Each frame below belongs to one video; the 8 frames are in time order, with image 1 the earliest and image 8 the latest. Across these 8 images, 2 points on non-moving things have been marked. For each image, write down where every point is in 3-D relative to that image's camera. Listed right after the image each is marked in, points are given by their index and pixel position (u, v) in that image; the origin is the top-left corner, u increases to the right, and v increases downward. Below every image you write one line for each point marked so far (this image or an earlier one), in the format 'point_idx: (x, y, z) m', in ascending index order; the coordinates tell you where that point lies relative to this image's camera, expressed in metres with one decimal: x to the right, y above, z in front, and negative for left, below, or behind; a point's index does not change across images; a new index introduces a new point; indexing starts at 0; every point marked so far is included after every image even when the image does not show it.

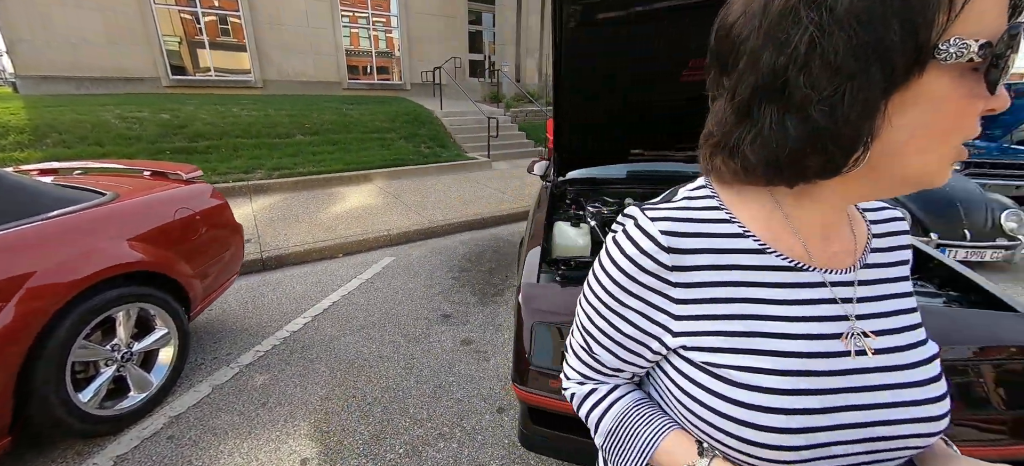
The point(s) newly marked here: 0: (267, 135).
0: (-4.8, +1.9, +8.2) m
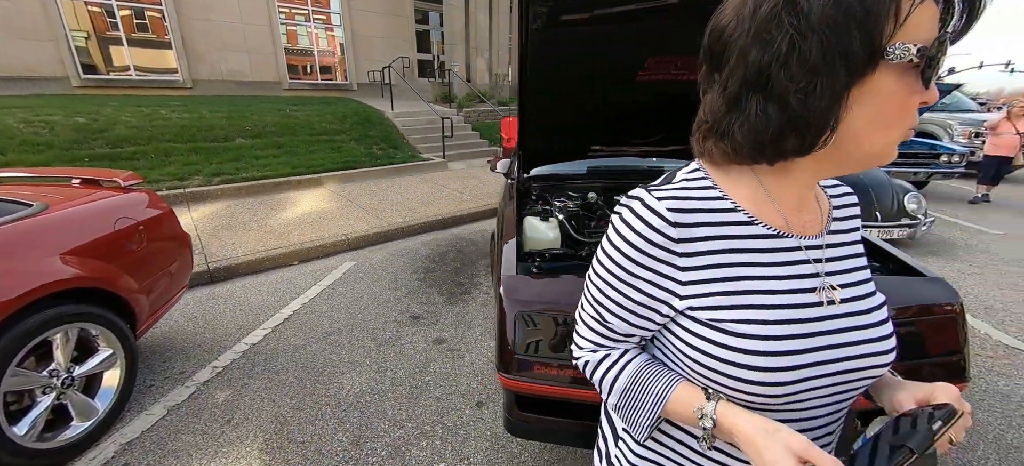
0: (-5.6, +1.7, +7.7) m
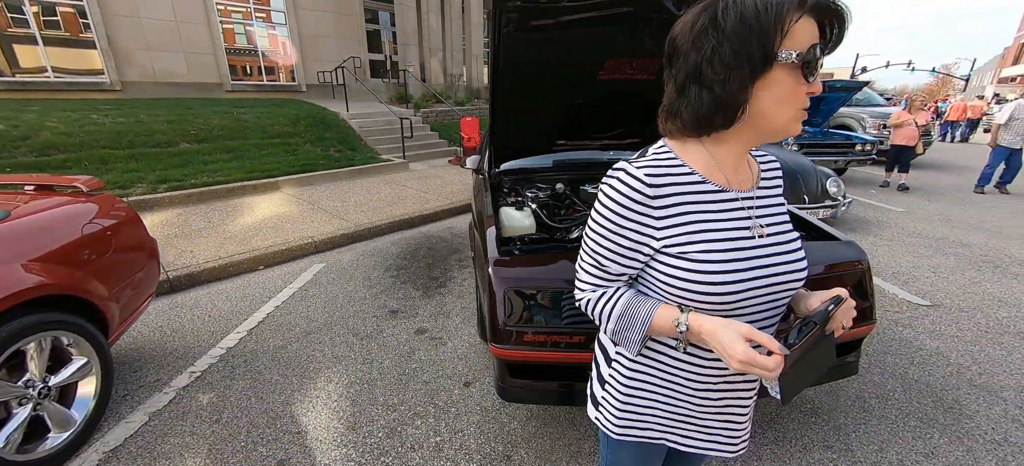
0: (-6.3, +1.5, +7.3) m
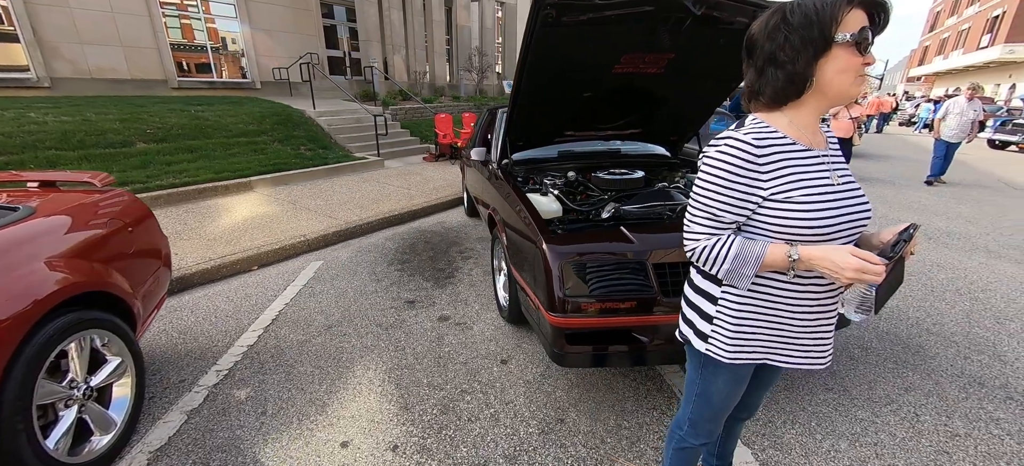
0: (-6.7, +1.4, +6.8) m
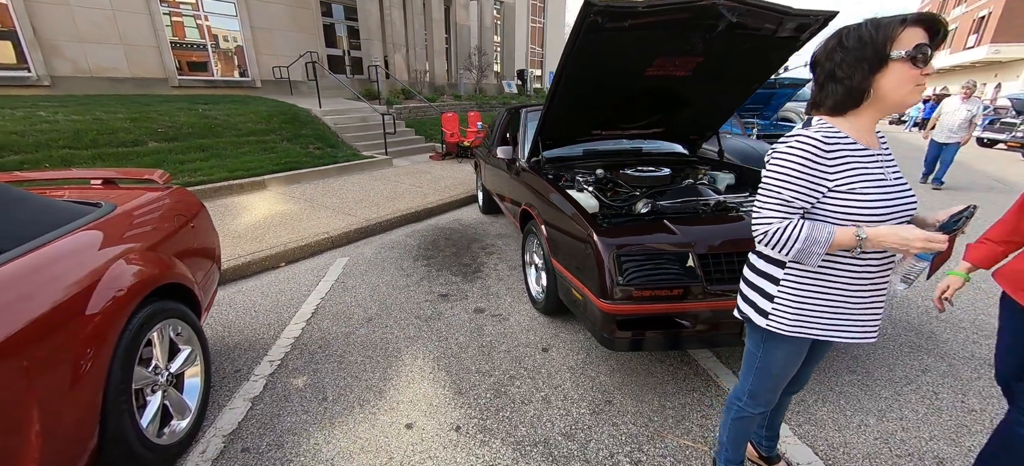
0: (-6.5, +1.4, +6.8) m
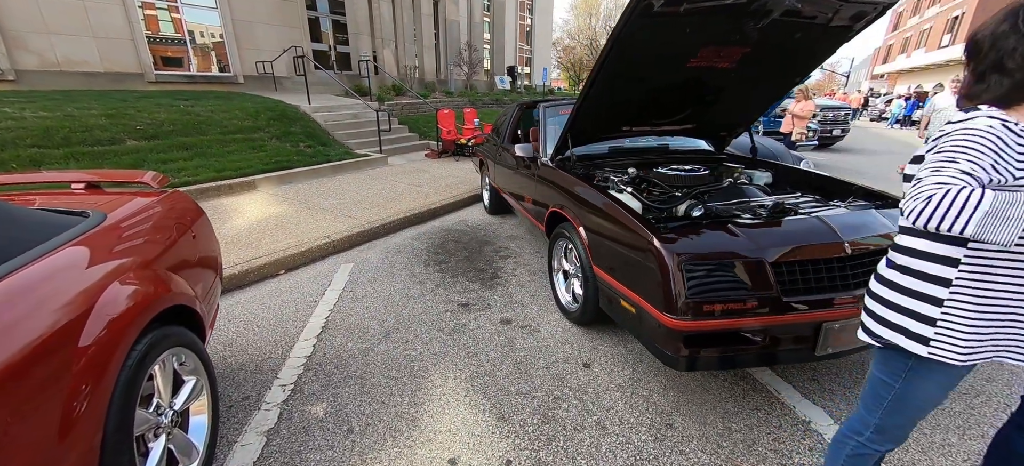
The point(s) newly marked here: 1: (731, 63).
0: (-6.4, +1.3, +6.3) m
1: (+1.5, +1.2, +2.9) m
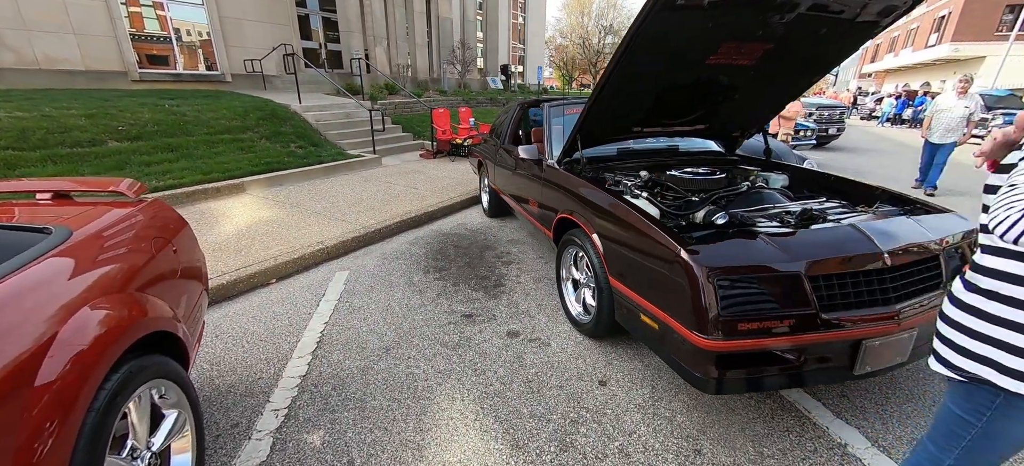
0: (-6.4, +1.3, +6.0) m
1: (+1.6, +1.1, +2.7) m
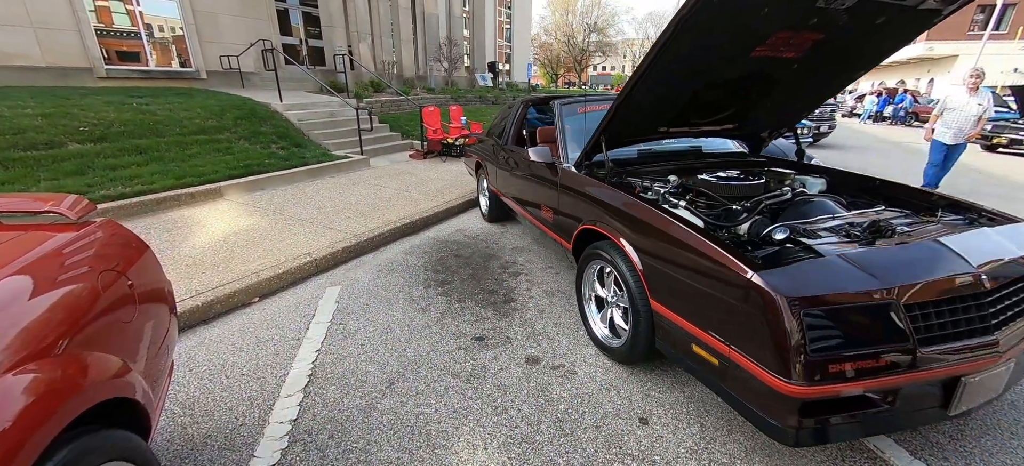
0: (-6.4, +1.1, +5.4) m
1: (+1.7, +1.1, +2.5) m
